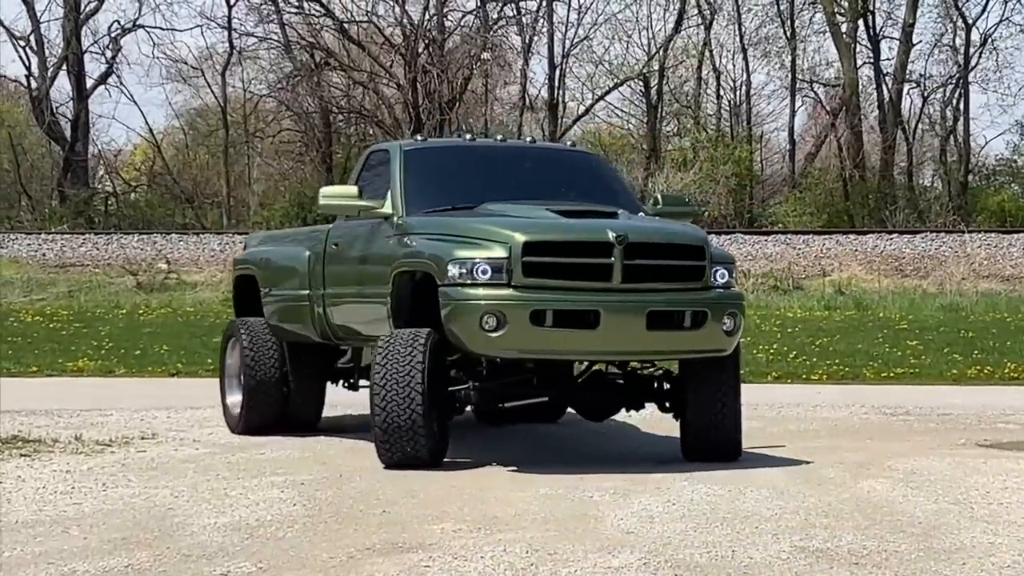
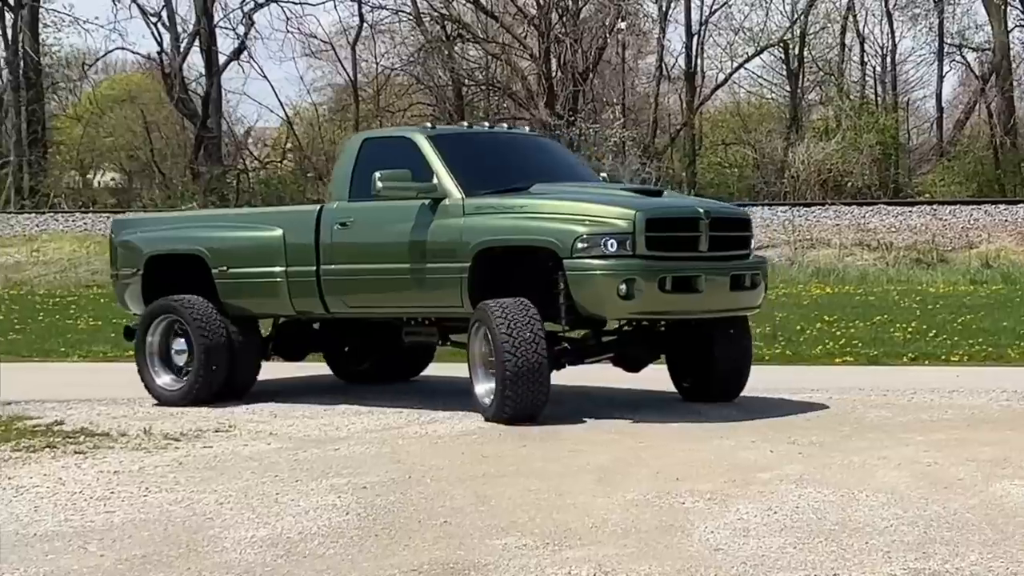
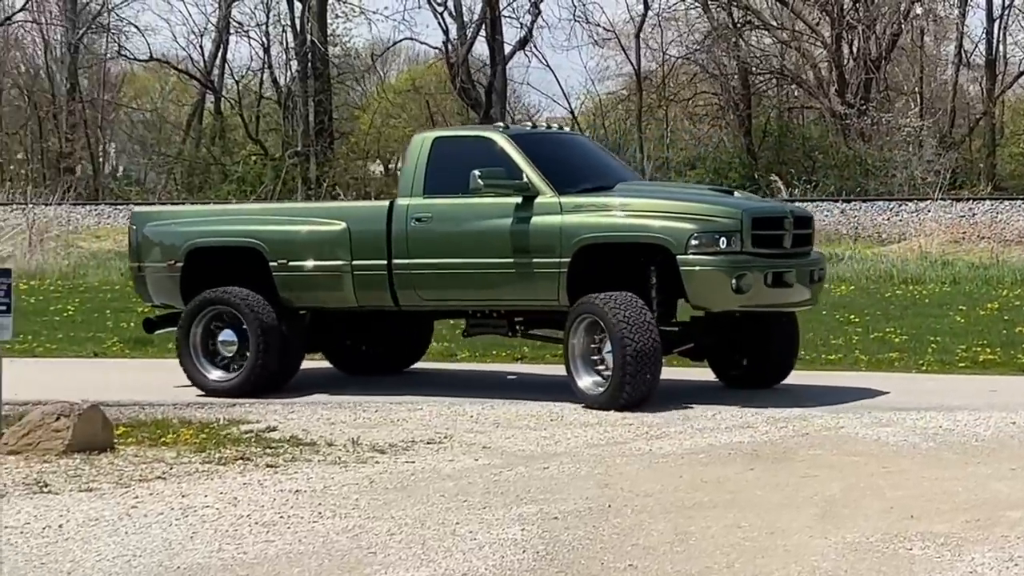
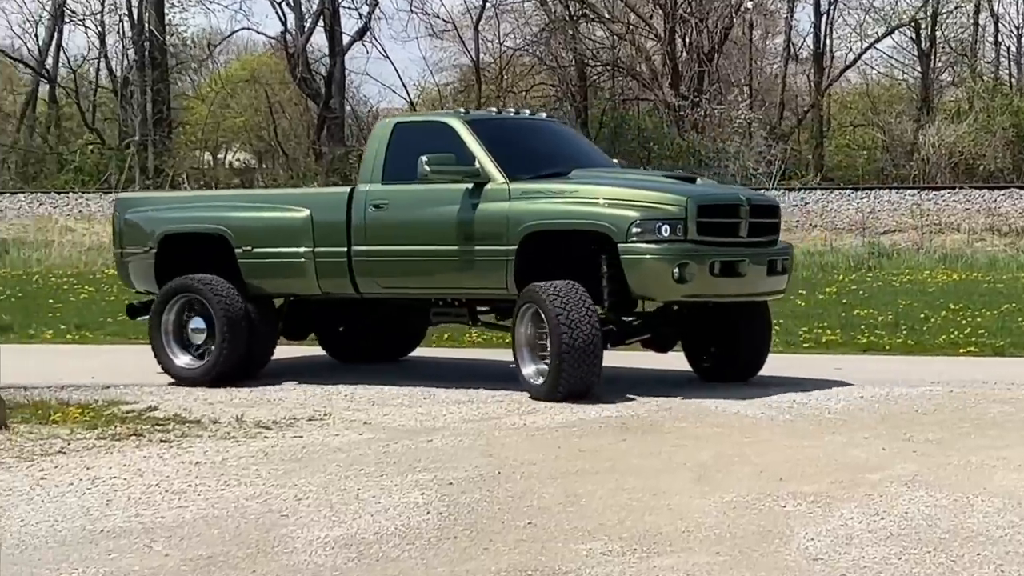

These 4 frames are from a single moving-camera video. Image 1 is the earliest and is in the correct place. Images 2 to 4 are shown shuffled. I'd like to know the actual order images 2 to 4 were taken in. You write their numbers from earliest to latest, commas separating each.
2, 4, 3
